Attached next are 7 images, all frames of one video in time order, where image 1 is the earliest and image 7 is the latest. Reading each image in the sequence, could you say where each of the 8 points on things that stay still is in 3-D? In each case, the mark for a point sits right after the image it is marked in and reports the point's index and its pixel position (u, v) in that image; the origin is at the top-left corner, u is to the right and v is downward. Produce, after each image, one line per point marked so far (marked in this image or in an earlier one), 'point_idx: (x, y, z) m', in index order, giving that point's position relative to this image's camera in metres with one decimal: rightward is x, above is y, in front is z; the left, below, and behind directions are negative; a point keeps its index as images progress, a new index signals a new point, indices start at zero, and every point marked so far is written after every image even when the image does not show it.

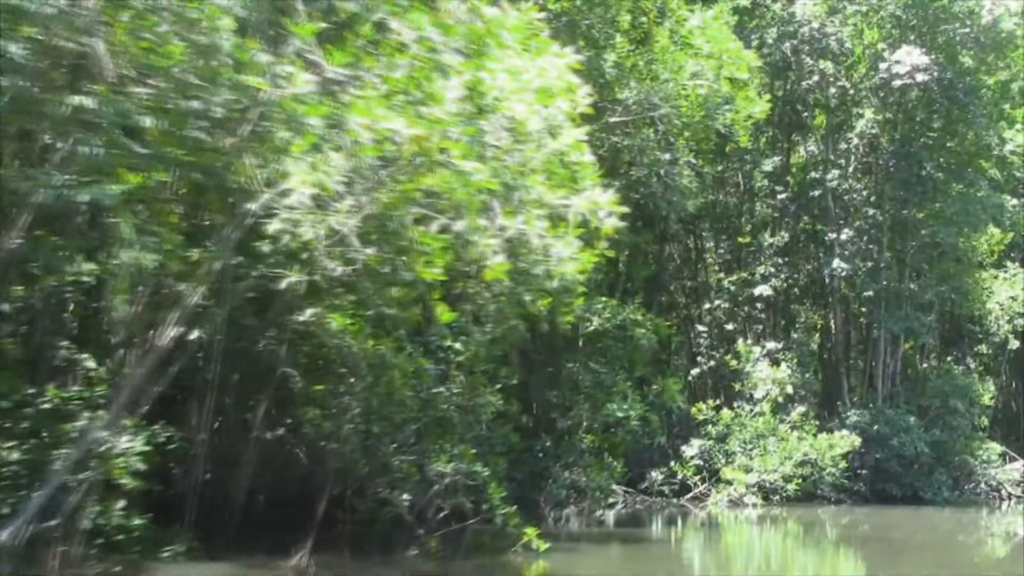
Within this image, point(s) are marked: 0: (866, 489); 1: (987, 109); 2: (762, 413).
0: (+5.1, -2.9, +14.6) m
1: (+6.8, +2.7, +14.7) m
2: (+3.1, -1.6, +12.7) m
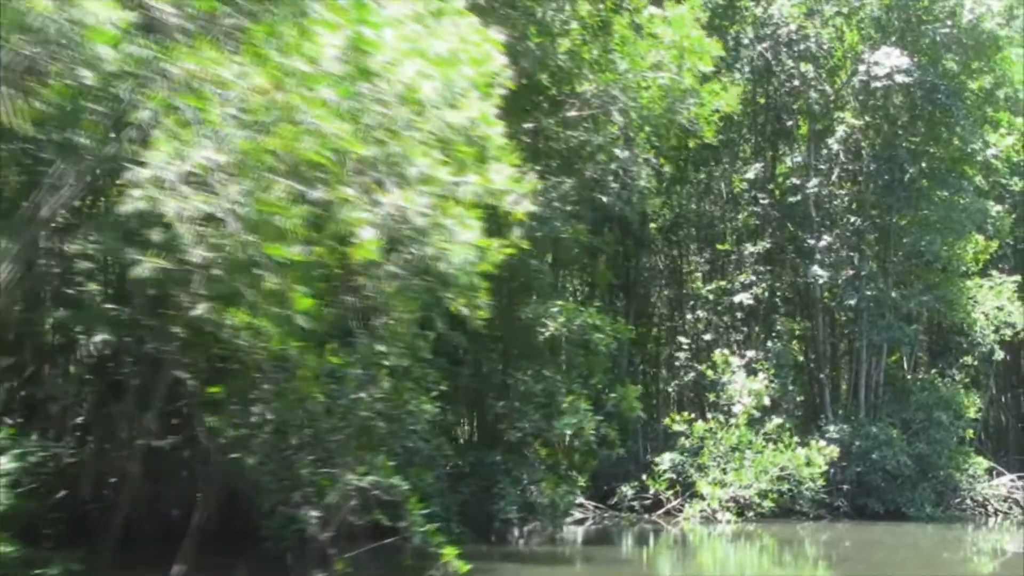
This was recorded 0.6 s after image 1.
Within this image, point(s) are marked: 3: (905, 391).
0: (+4.6, -3.0, +14.2) m
1: (+6.4, +2.5, +14.3) m
2: (+2.7, -1.6, +12.2) m
3: (+5.9, -1.5, +15.2) m
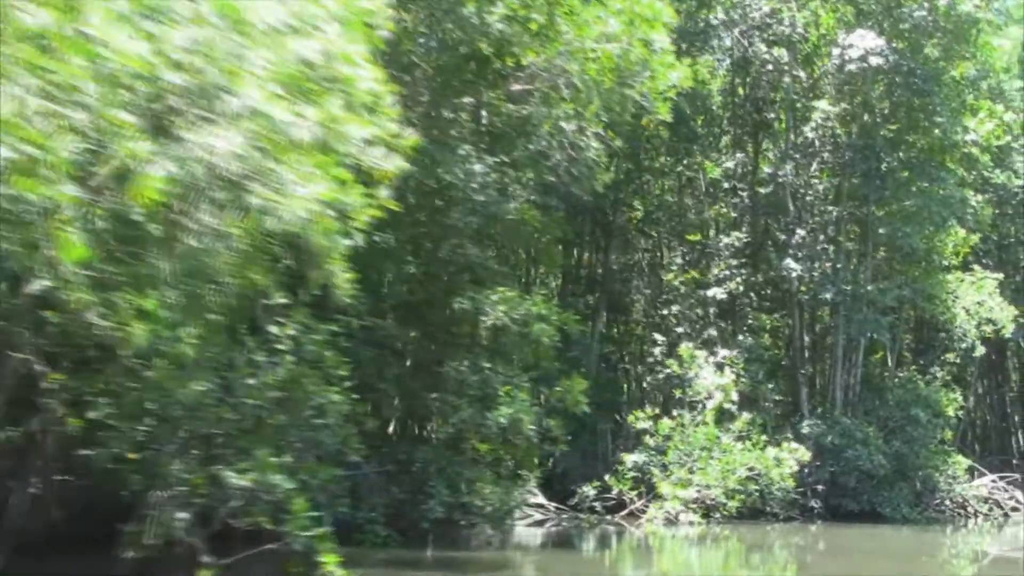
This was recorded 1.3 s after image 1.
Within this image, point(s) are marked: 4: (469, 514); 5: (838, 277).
0: (+4.1, -2.9, +13.6) m
1: (+5.9, +2.6, +13.8) m
2: (+2.2, -1.5, +11.7) m
3: (+5.4, -1.4, +14.7) m
4: (-0.3, -1.7, +7.7) m
5: (+4.6, +0.1, +14.4) m
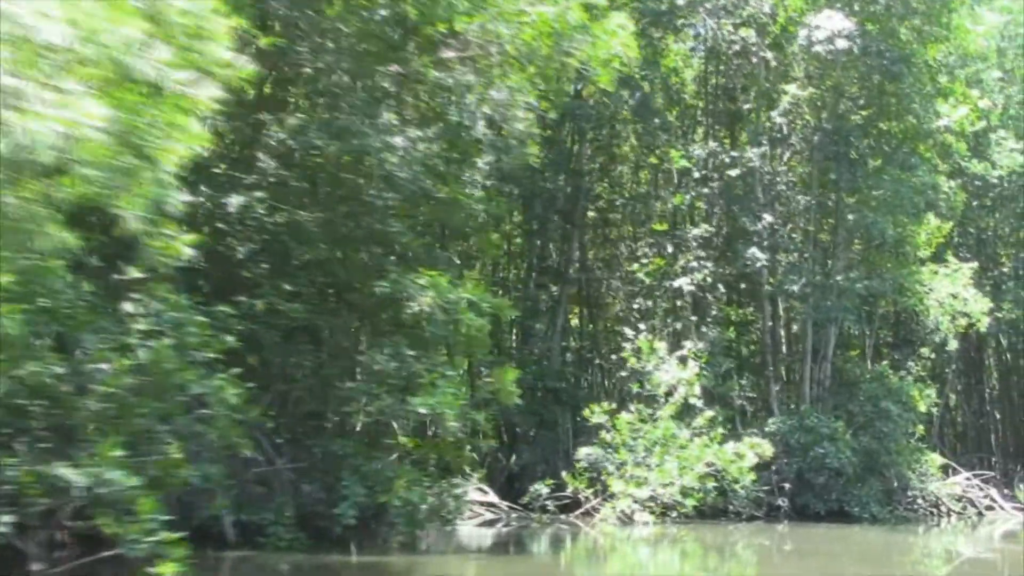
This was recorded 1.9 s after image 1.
0: (+3.5, -2.8, +13.1) m
1: (+5.3, +2.7, +13.3) m
2: (+1.6, -1.4, +11.2) m
3: (+4.8, -1.3, +14.2) m
4: (-0.8, -1.6, +7.2) m
5: (+4.0, +0.2, +13.9) m
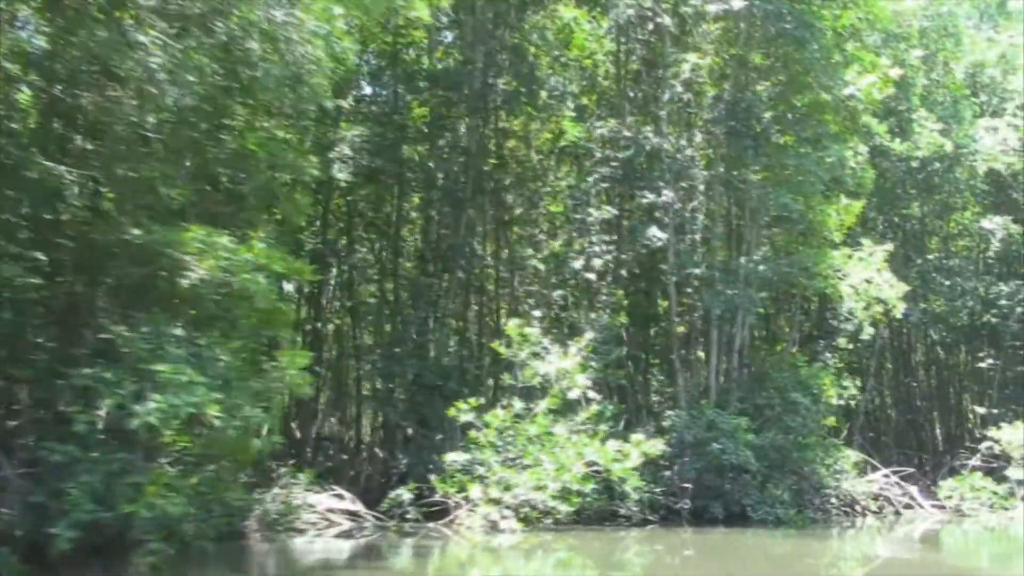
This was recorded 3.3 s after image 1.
0: (+2.1, -2.6, +12.1) m
1: (+3.8, +2.9, +12.3) m
2: (+0.3, -1.2, +10.1) m
3: (+3.2, -1.1, +13.2) m
4: (-2.0, -1.4, +5.9) m
5: (+2.5, +0.4, +12.9) m
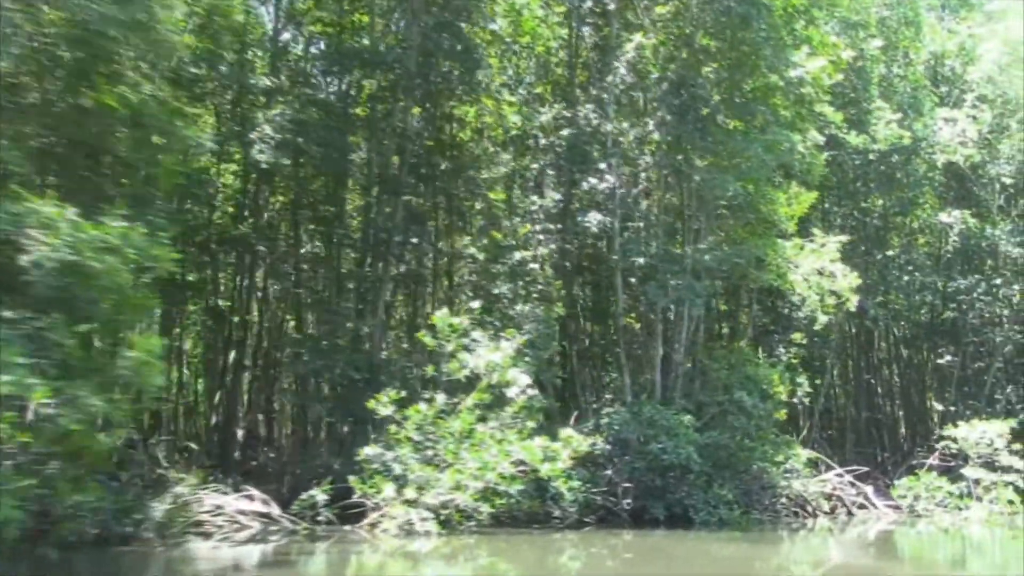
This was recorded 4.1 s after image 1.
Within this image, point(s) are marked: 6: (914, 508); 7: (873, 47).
0: (+1.3, -2.5, +11.5) m
1: (+3.1, +3.0, +11.8) m
2: (-0.5, -1.1, +9.4) m
3: (+2.5, -1.0, +12.7) m
4: (-2.6, -1.3, +5.2) m
5: (+1.7, +0.6, +12.4) m
6: (+5.5, -3.0, +13.9) m
7: (+5.7, +3.9, +16.3) m
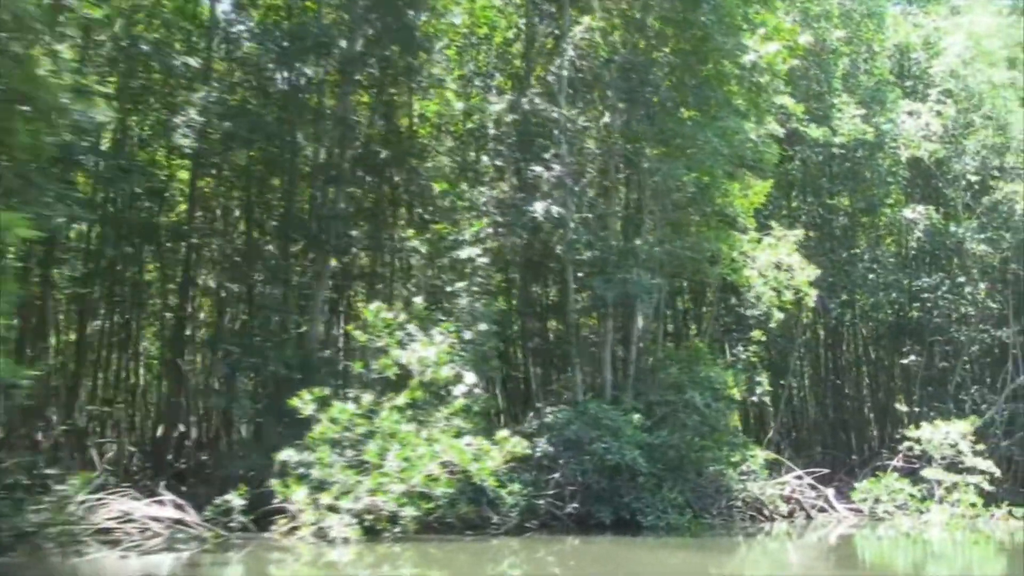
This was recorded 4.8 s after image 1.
0: (+0.7, -2.4, +11.0) m
1: (+2.4, +3.1, +11.3) m
2: (-1.1, -1.0, +8.8) m
3: (+1.8, -0.9, +12.2) m
4: (-3.1, -1.2, +4.6) m
5: (+1.1, +0.6, +11.8) m
6: (+4.8, -2.9, +13.4) m
7: (+5.0, +3.9, +15.9) m
